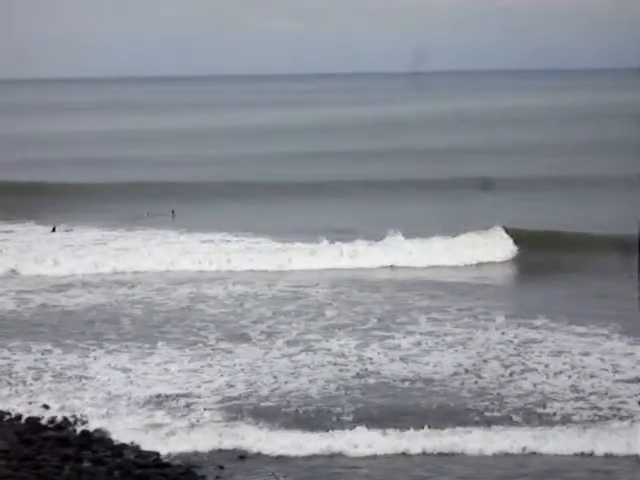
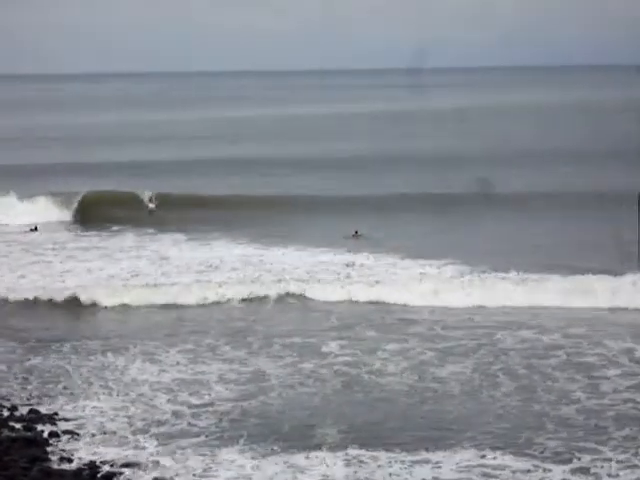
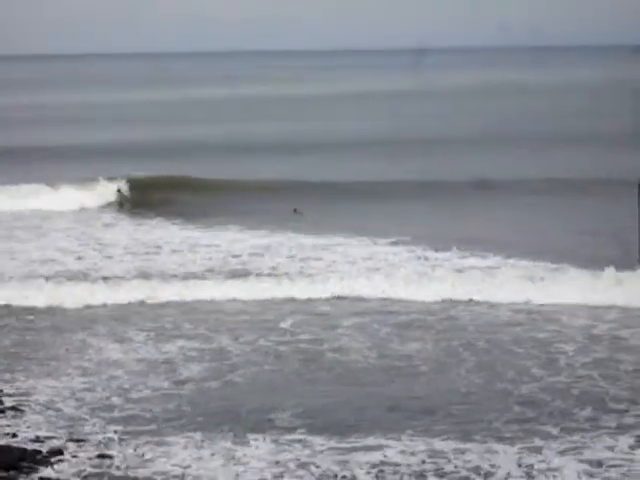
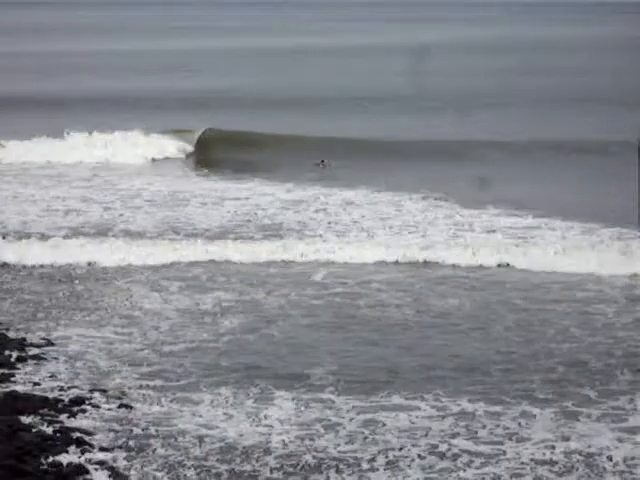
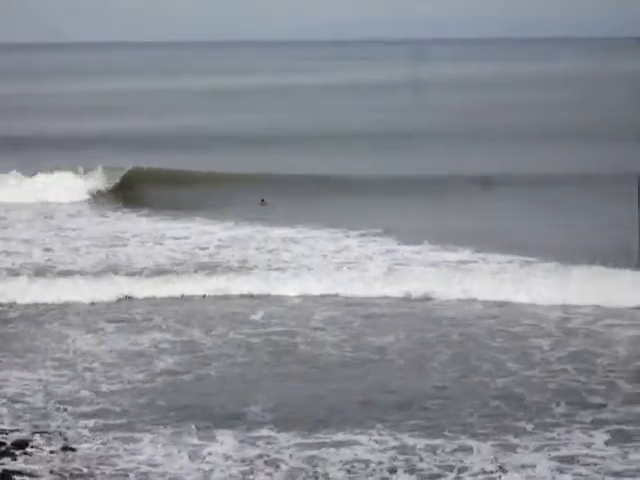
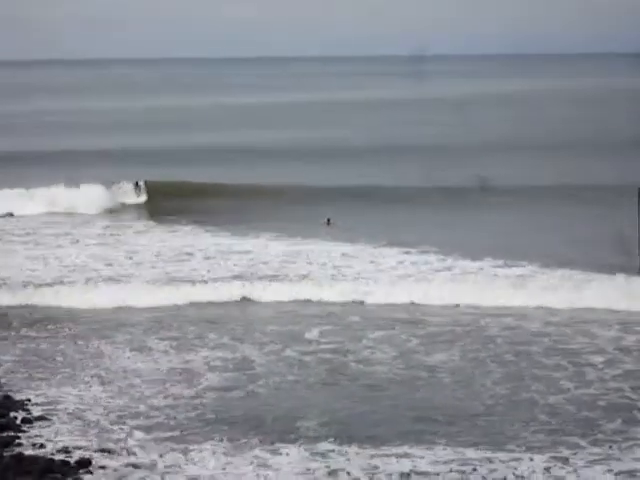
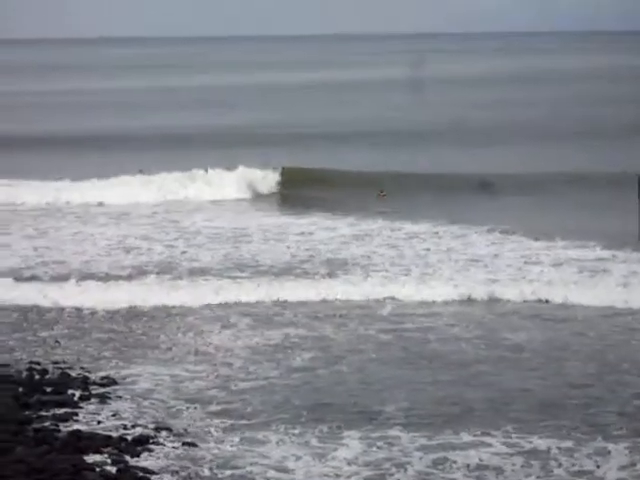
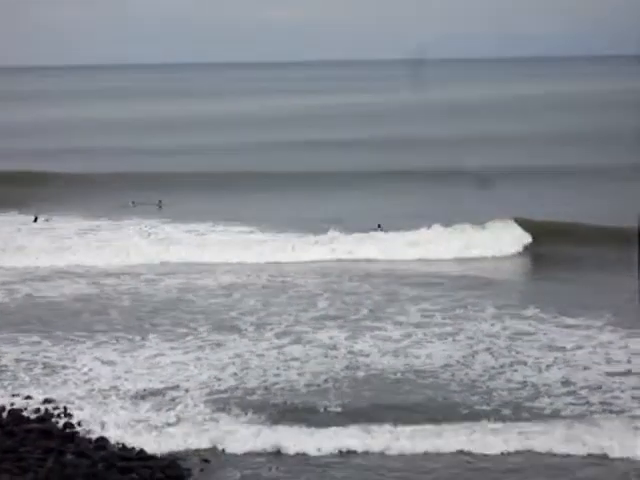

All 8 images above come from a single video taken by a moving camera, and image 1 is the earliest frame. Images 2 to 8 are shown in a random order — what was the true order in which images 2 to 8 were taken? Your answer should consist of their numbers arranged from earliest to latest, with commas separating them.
8, 2, 6, 3, 5, 4, 7
